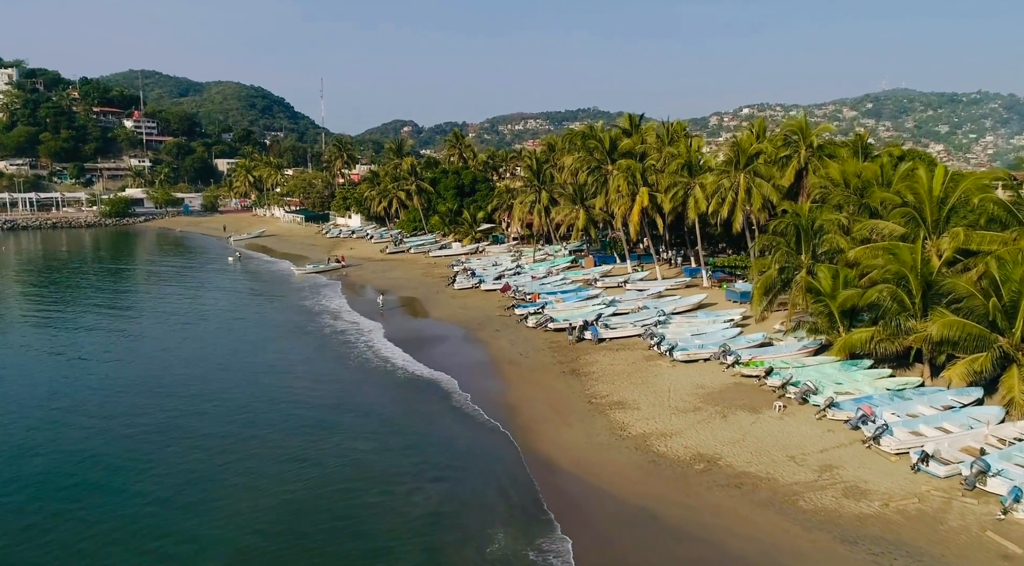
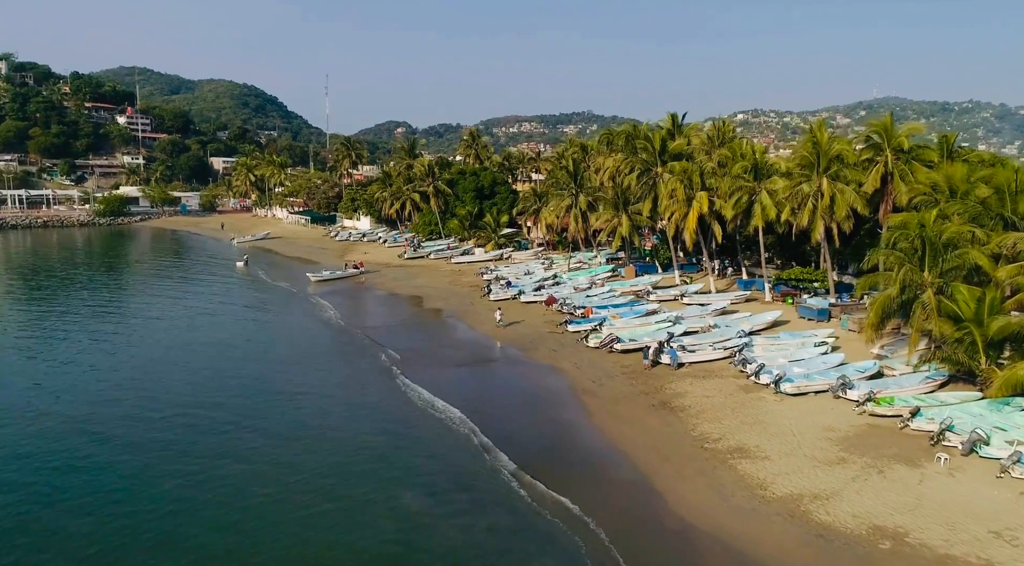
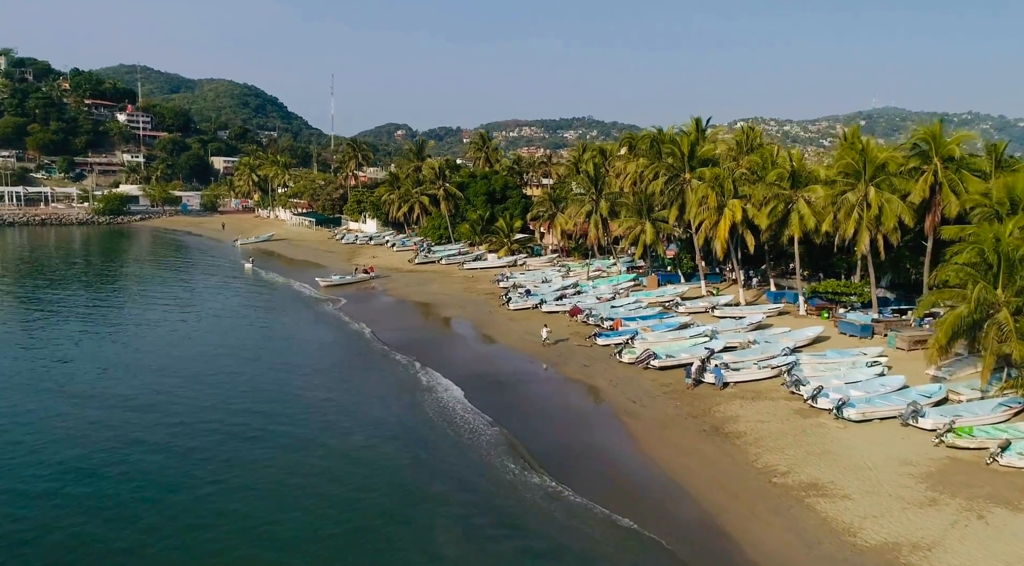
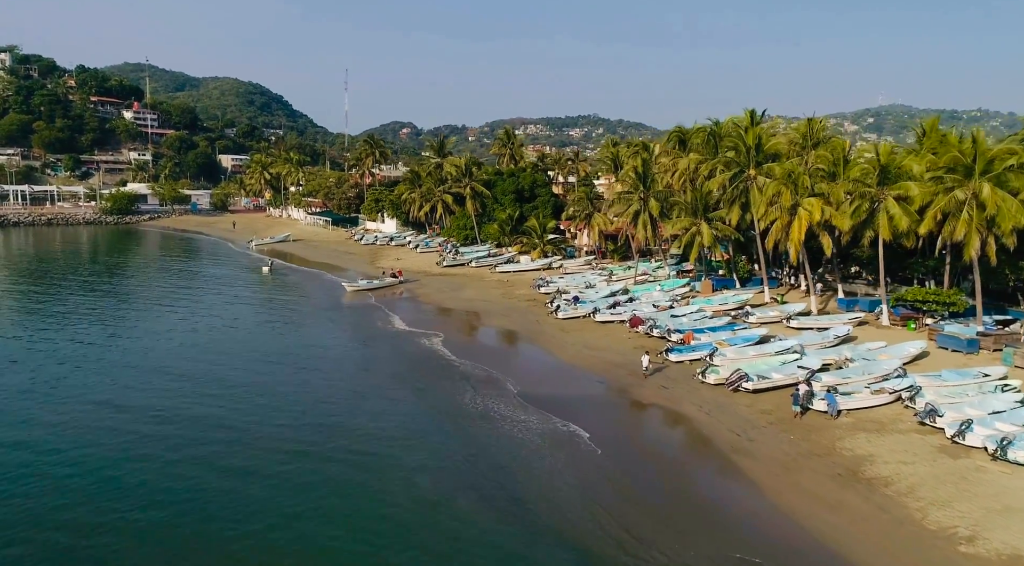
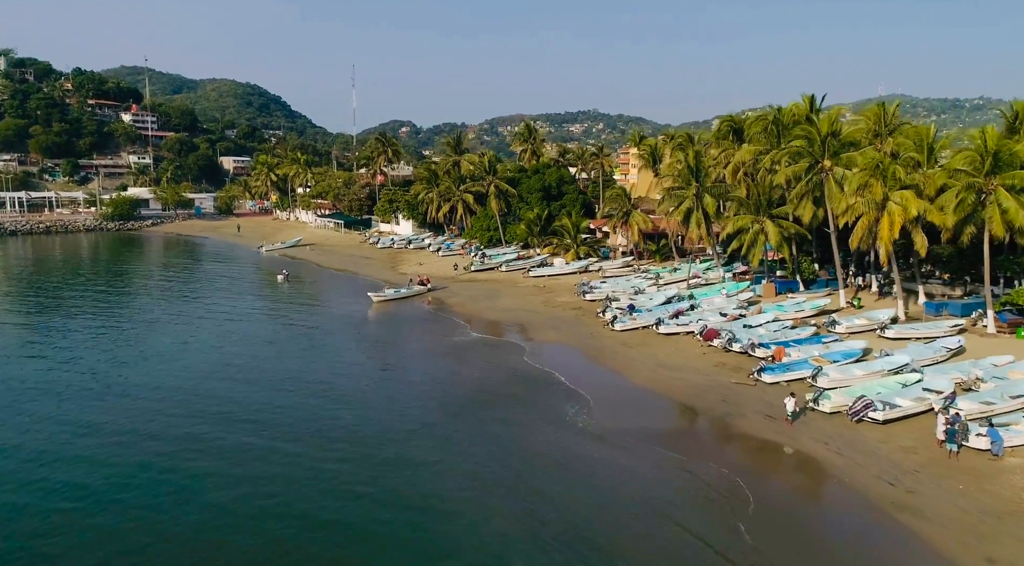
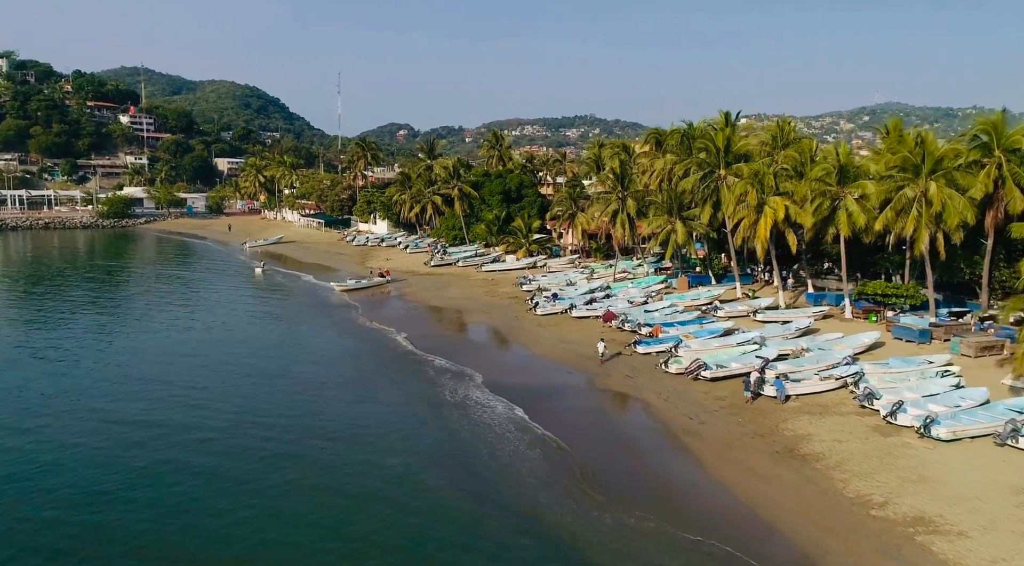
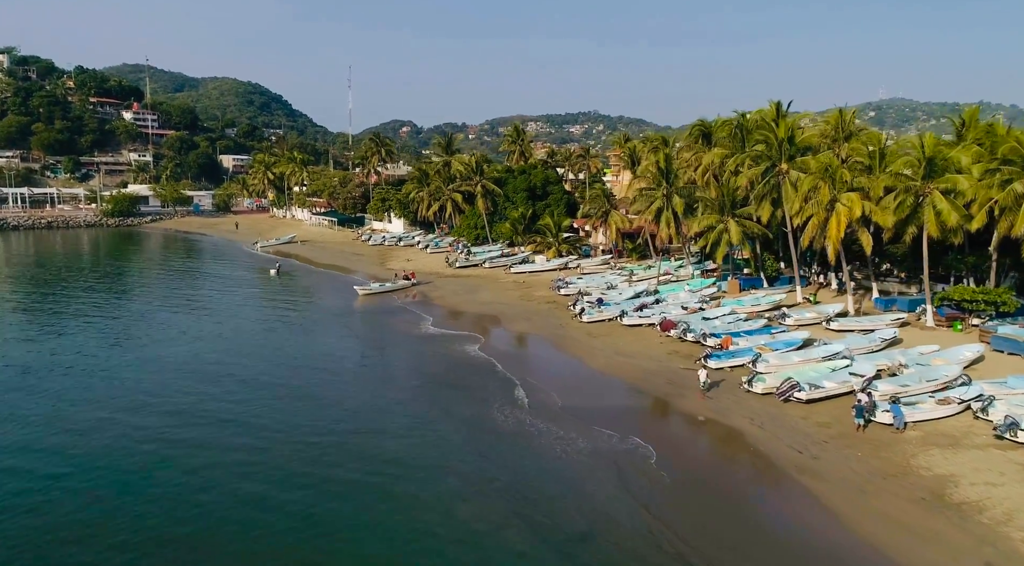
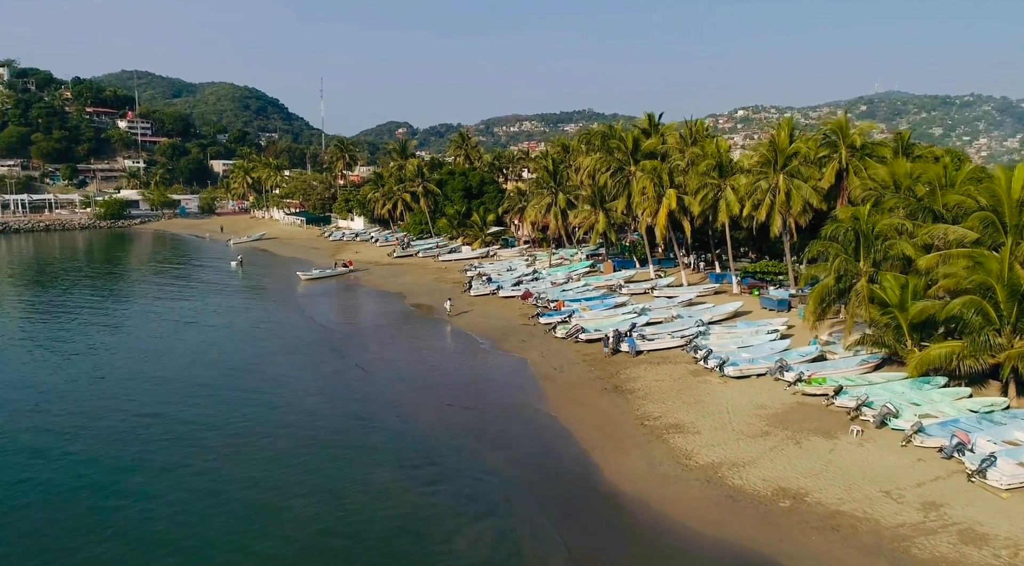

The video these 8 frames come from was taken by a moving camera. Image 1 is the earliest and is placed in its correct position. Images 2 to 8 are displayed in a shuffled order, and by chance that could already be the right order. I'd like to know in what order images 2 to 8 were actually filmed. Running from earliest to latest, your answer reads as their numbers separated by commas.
8, 2, 3, 6, 4, 7, 5
